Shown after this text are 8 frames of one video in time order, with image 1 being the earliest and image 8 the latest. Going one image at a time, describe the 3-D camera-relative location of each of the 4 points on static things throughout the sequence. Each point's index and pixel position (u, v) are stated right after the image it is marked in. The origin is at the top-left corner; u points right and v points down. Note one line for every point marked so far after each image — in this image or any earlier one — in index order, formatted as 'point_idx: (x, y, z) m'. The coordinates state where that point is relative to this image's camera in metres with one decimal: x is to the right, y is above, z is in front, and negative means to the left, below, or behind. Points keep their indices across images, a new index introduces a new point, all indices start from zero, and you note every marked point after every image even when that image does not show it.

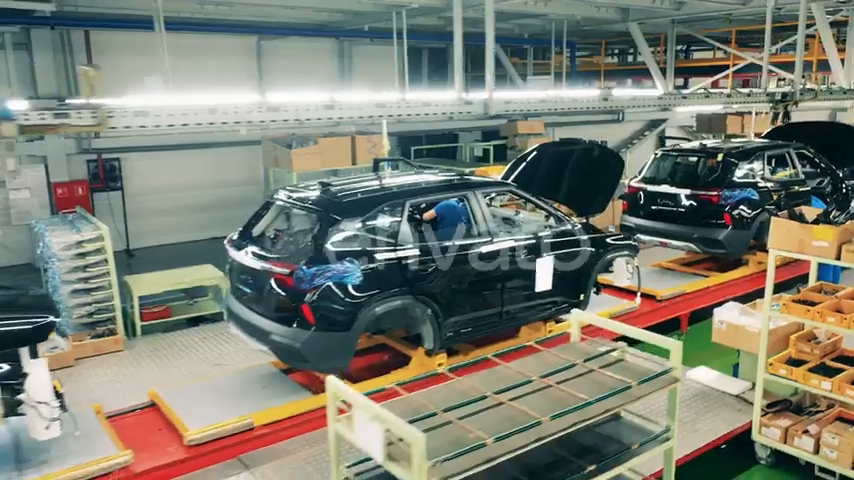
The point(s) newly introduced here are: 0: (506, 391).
0: (+0.4, -0.7, +2.8) m
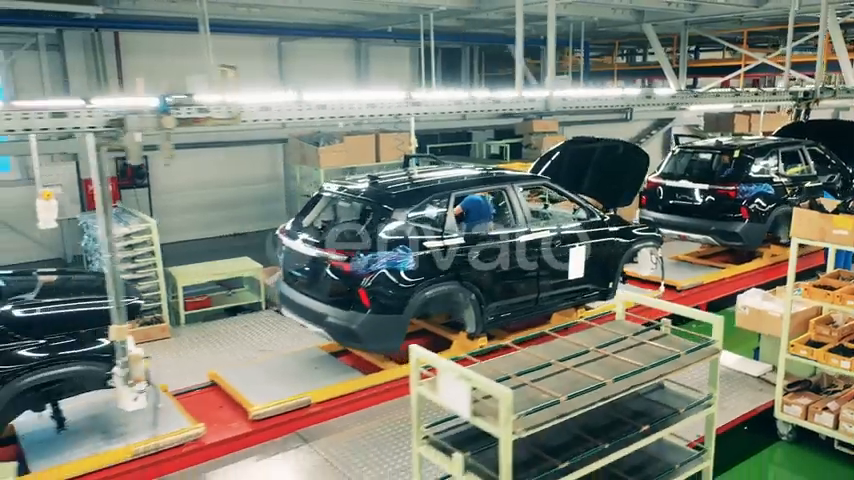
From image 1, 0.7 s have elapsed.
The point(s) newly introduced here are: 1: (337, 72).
0: (+0.7, -0.6, +3.1) m
1: (-1.8, +3.3, +12.5) m
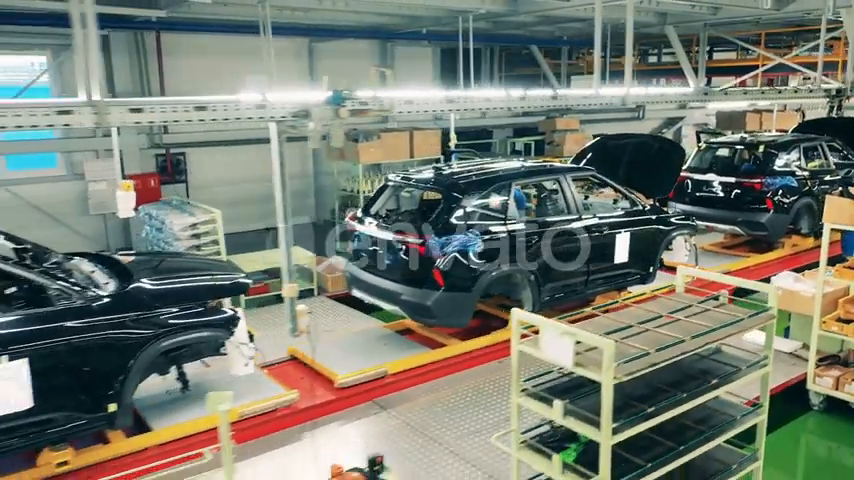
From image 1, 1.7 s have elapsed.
0: (+1.2, -0.5, +3.6) m
1: (-1.3, +3.4, +12.9) m
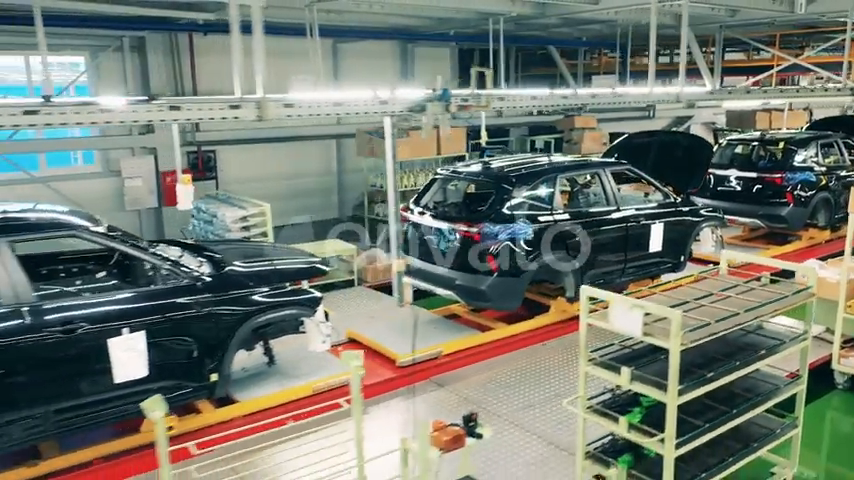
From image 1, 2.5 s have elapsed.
0: (+1.7, -0.4, +3.9) m
1: (-0.8, +3.5, +13.3) m
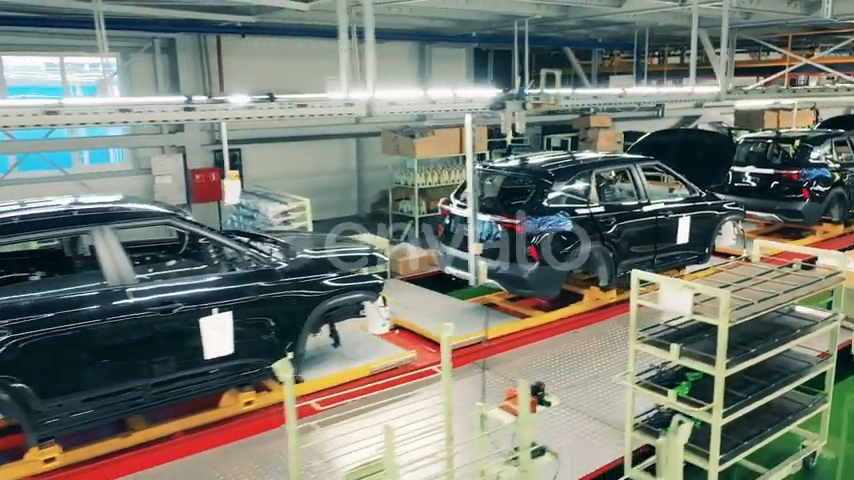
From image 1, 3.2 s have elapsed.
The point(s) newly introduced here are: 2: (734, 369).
0: (+2.1, -0.3, +4.3) m
1: (-0.4, +3.6, +13.6) m
2: (+1.8, -0.8, +3.8) m
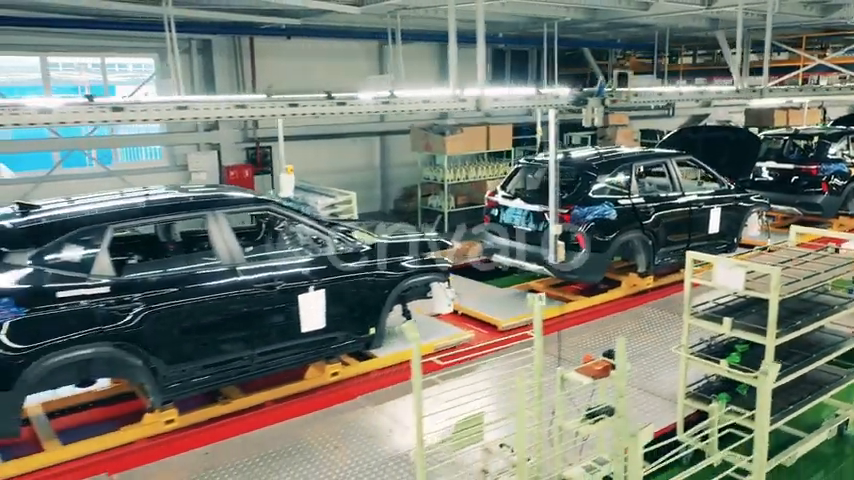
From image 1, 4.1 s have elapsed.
0: (+2.6, -0.2, +4.7) m
1: (+0.1, +3.7, +14.0) m
2: (+2.3, -0.7, +4.2) m
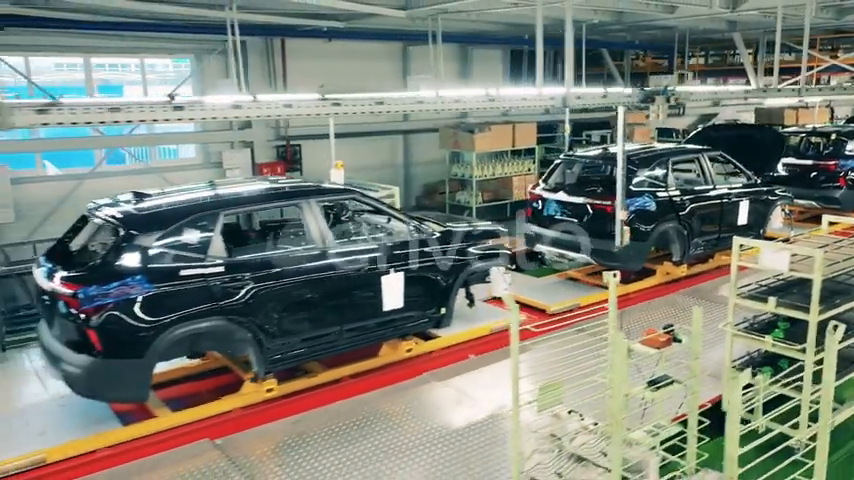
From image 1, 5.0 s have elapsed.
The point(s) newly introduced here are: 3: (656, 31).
0: (+3.1, -0.1, +5.1) m
1: (+0.6, +3.8, +14.4) m
2: (+2.9, -0.5, +4.6) m
3: (+4.4, +4.0, +12.2) m
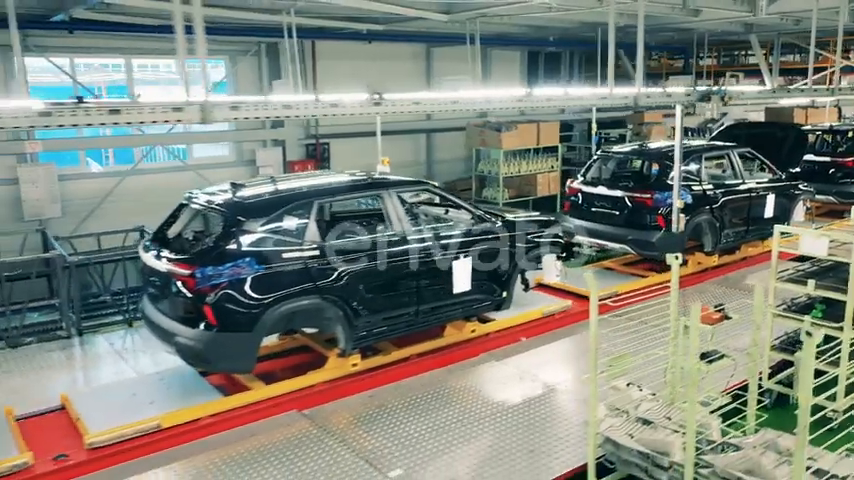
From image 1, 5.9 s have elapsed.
0: (+3.7, 0.0, +5.5) m
1: (+1.1, +3.9, +14.9) m
2: (+3.4, -0.4, +5.0) m
3: (+4.9, +4.1, +12.6) m
